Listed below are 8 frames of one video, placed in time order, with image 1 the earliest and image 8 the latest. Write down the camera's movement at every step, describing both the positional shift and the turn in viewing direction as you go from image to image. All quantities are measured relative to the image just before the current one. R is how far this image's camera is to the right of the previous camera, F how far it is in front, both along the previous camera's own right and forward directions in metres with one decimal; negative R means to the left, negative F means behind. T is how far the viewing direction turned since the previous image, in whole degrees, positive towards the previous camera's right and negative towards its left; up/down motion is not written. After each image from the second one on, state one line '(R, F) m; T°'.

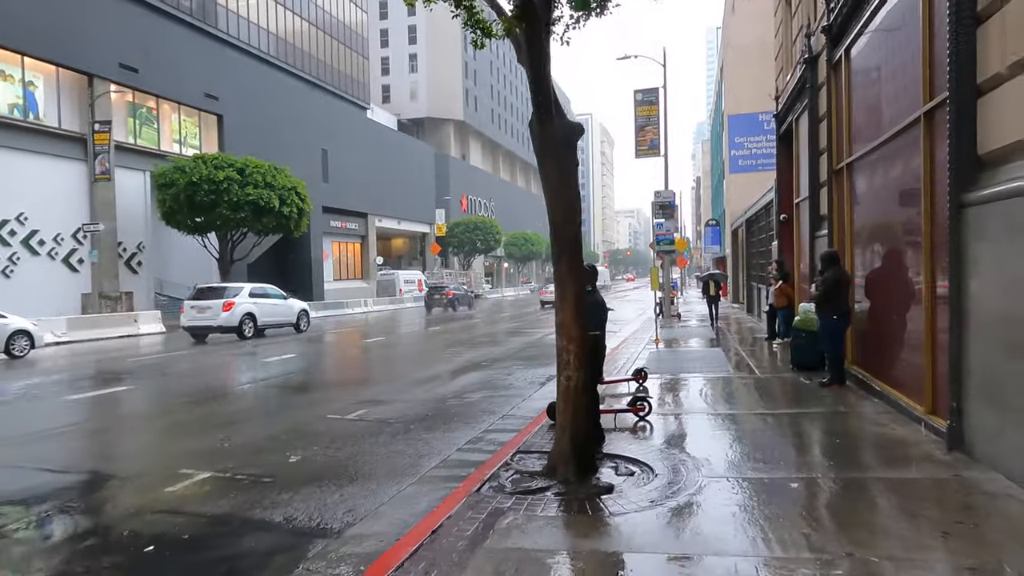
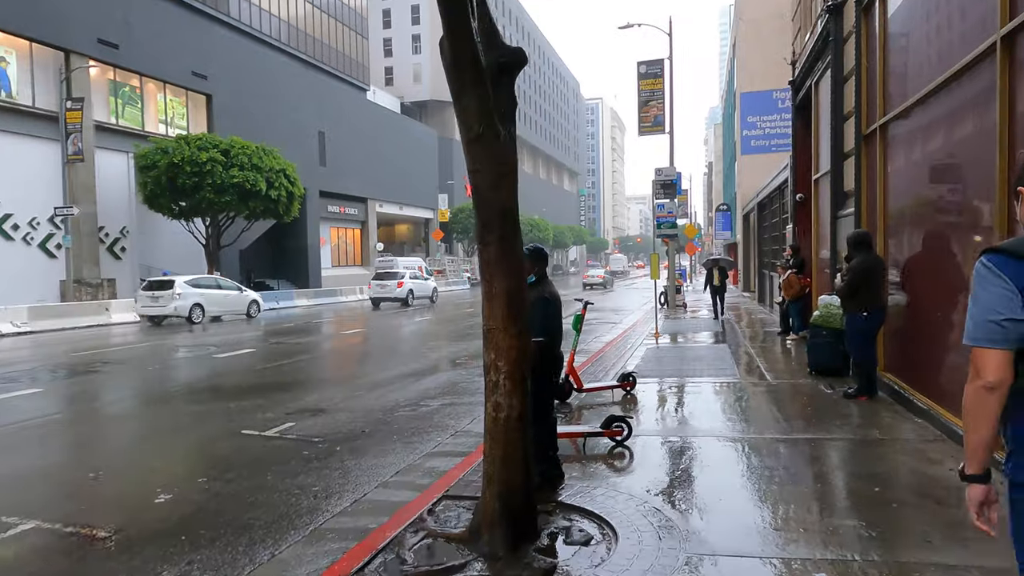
(+0.6, +1.6) m; -1°
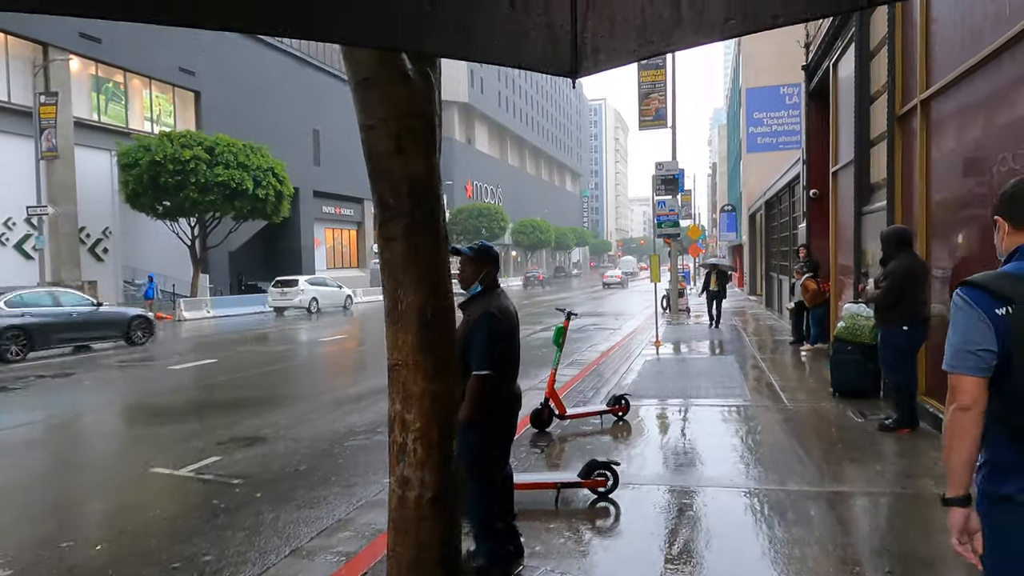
(+0.3, +1.3) m; 0°
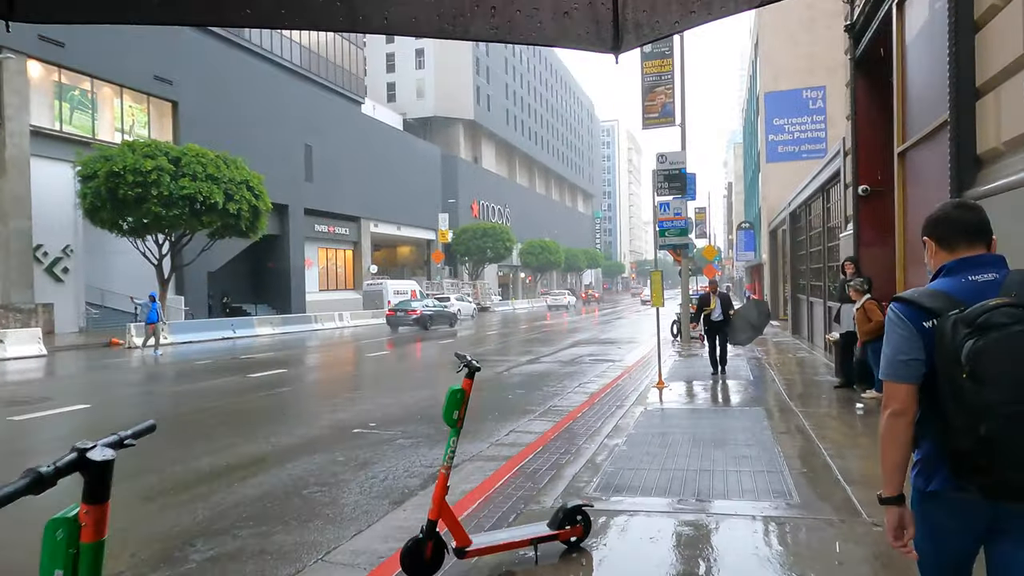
(+0.9, +3.0) m; -1°
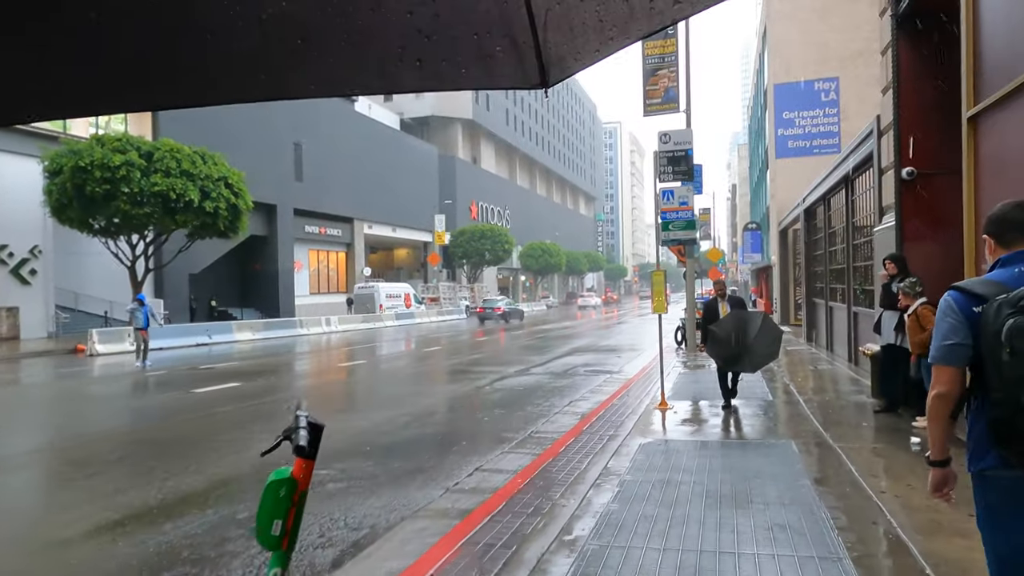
(+0.4, +1.7) m; 0°
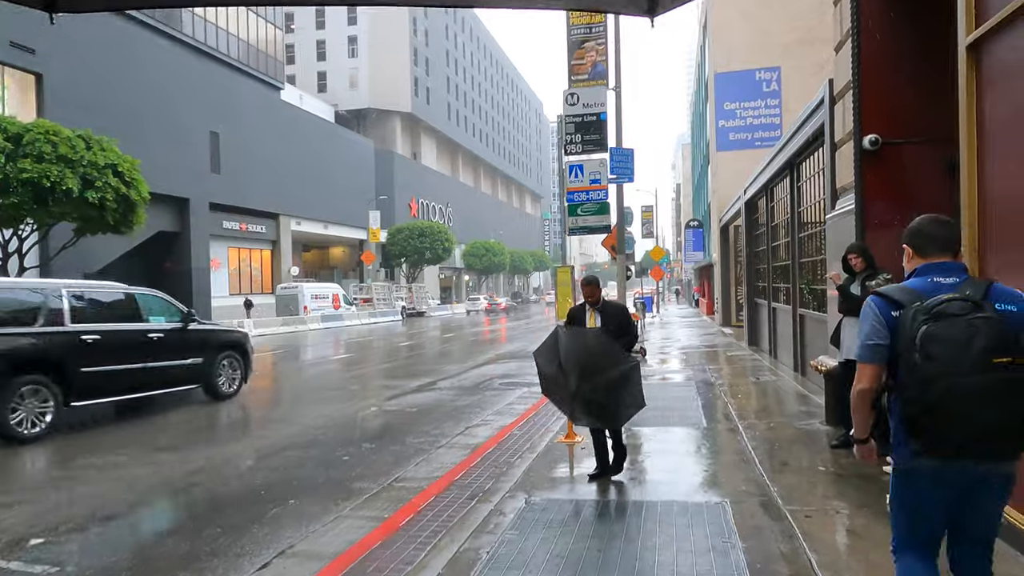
(+0.9, +2.0) m; +4°
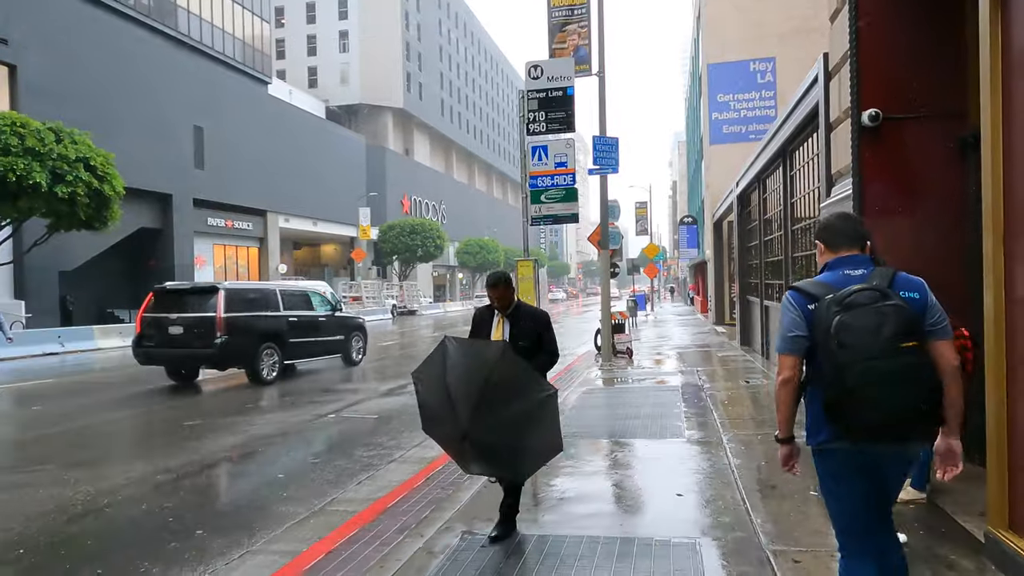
(+0.4, +0.8) m; 0°
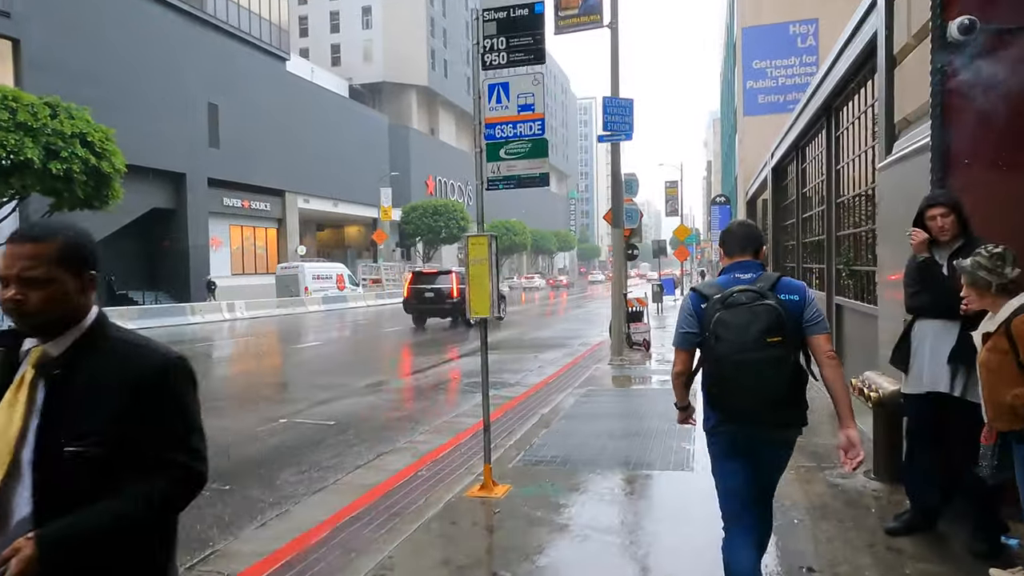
(+0.6, +1.6) m; -3°
